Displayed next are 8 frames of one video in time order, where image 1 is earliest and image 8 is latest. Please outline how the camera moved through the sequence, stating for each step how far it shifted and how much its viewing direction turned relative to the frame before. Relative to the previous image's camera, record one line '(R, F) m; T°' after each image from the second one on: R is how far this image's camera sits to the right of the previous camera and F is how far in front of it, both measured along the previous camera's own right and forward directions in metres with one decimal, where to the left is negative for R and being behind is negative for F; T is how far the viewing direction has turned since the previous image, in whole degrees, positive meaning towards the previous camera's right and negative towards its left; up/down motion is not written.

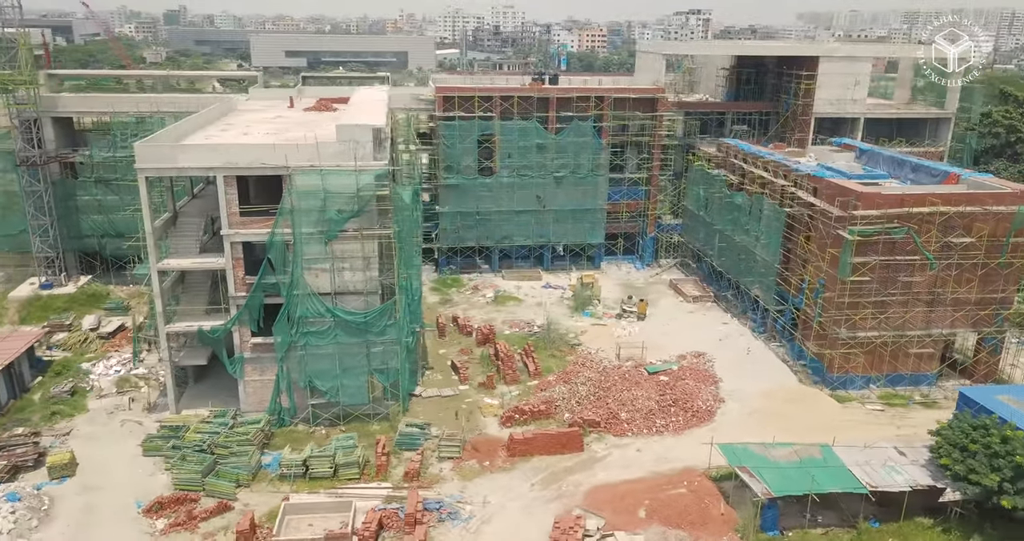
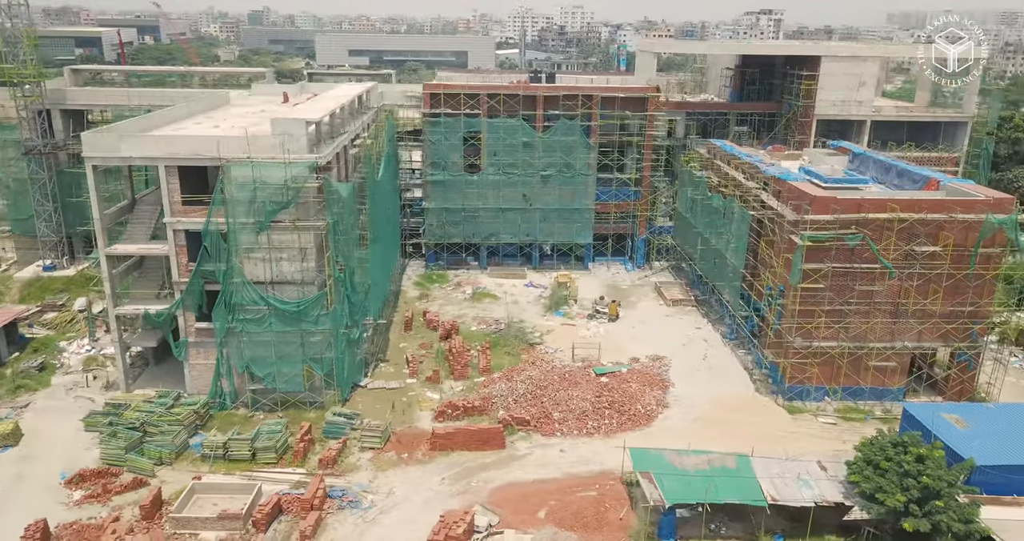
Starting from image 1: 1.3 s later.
(+4.3, +0.2) m; -5°
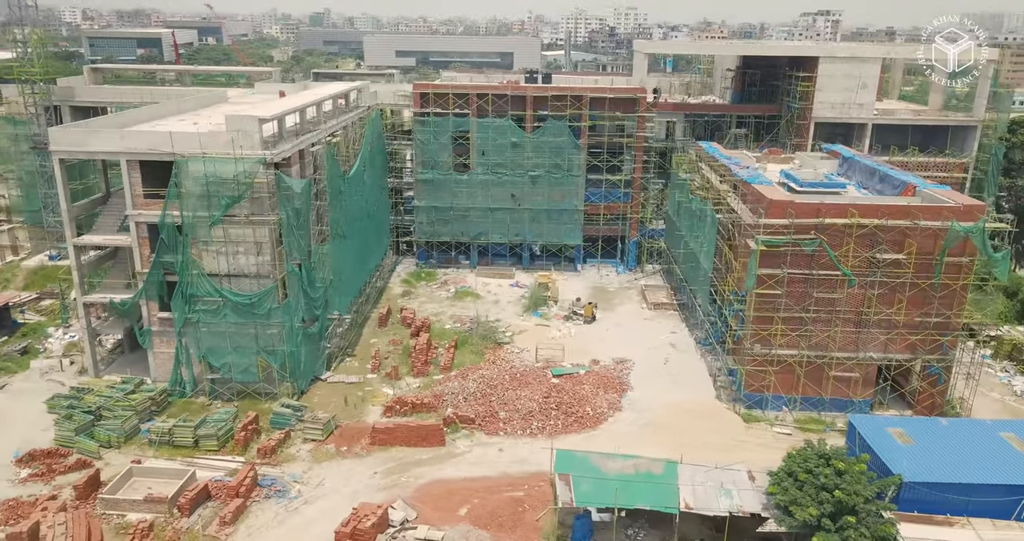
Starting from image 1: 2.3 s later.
(+3.4, +0.1) m; -4°
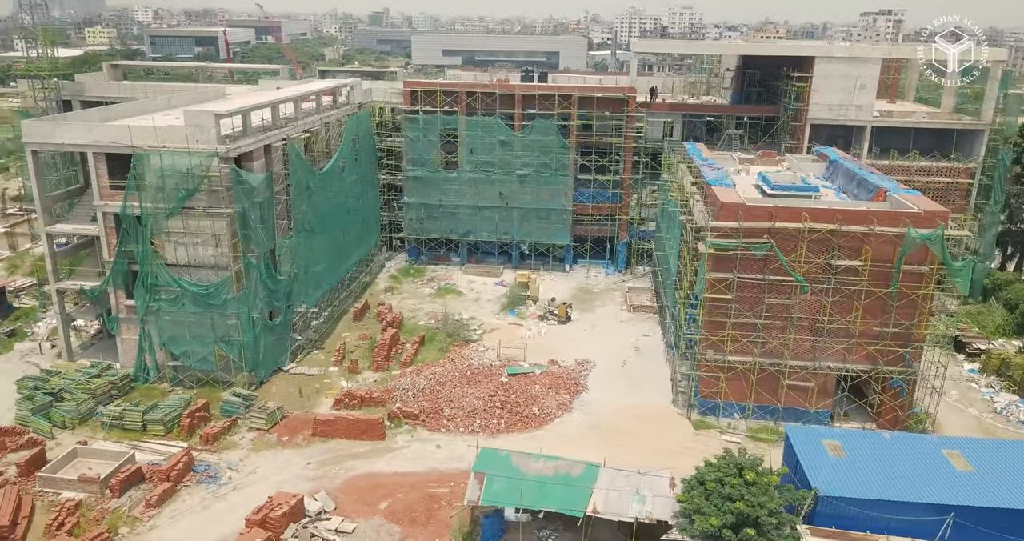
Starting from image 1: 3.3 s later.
(+3.4, +0.2) m; -4°
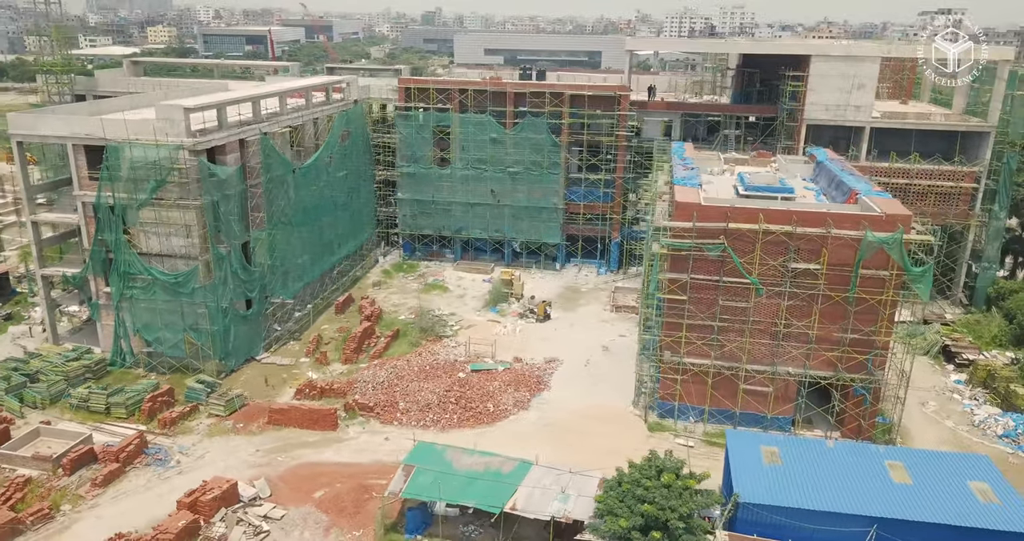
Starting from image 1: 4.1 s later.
(+3.0, +0.1) m; -4°
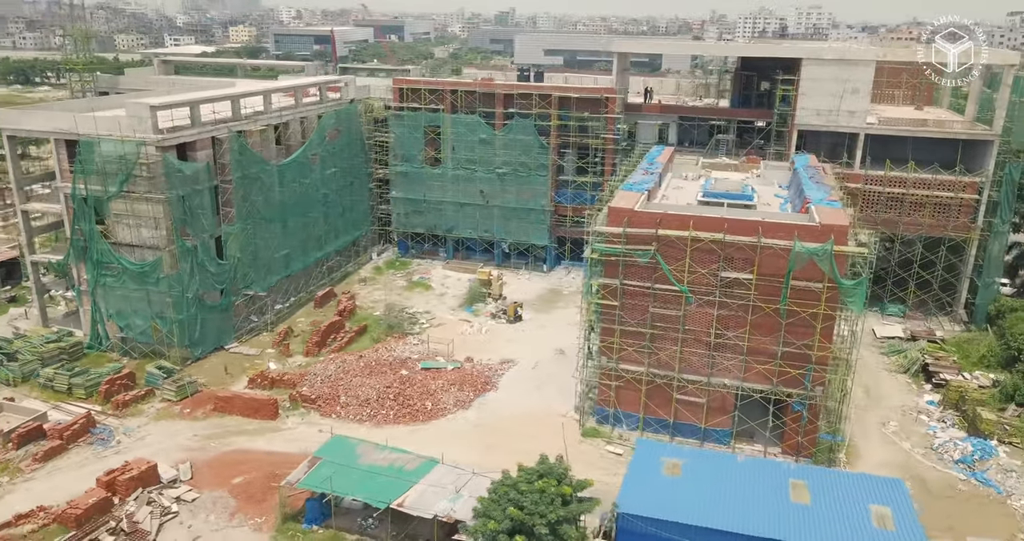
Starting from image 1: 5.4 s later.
(+4.2, +0.1) m; -5°
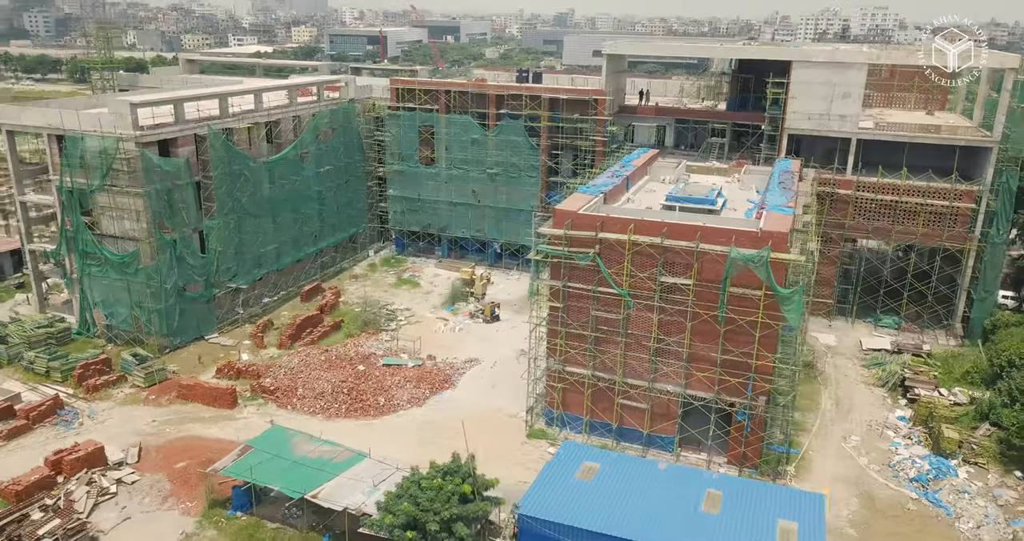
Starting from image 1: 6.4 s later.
(+3.4, 0.0) m; -4°
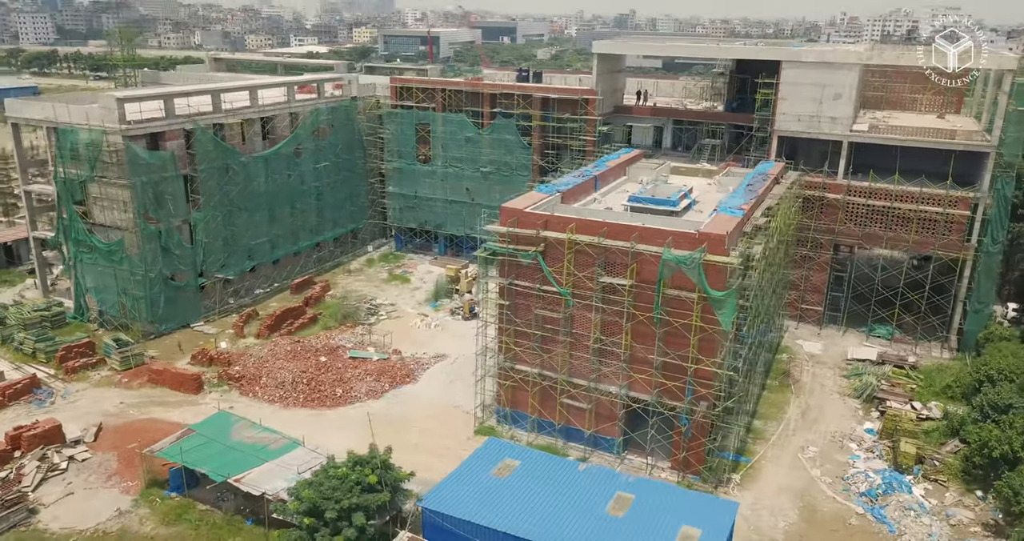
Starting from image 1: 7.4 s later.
(+3.4, +0.1) m; -4°
